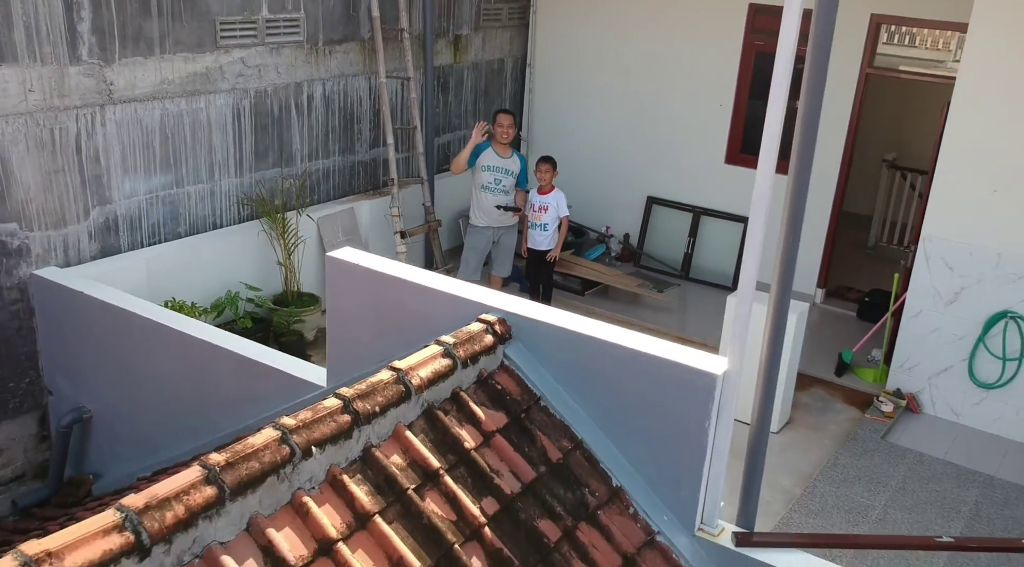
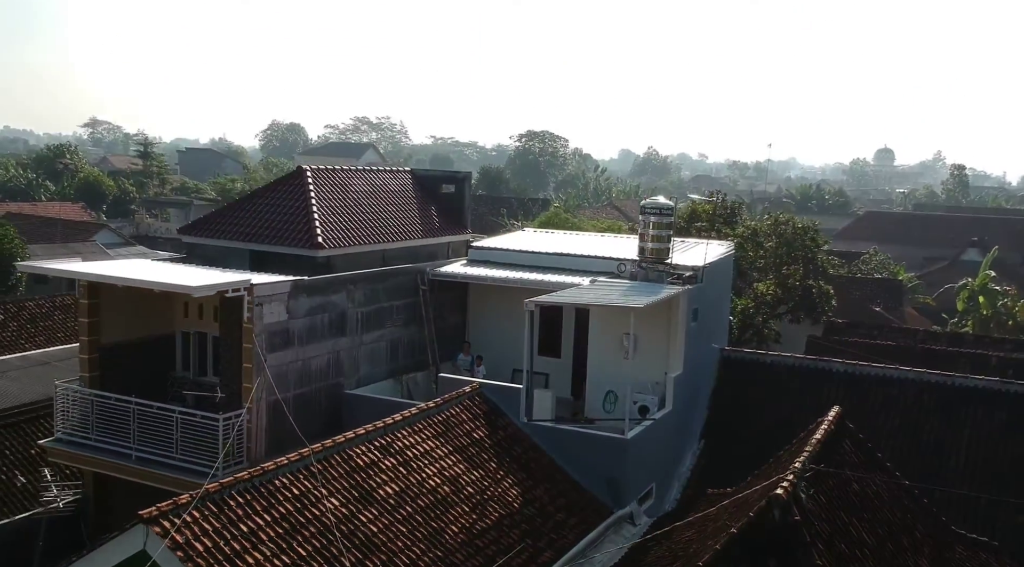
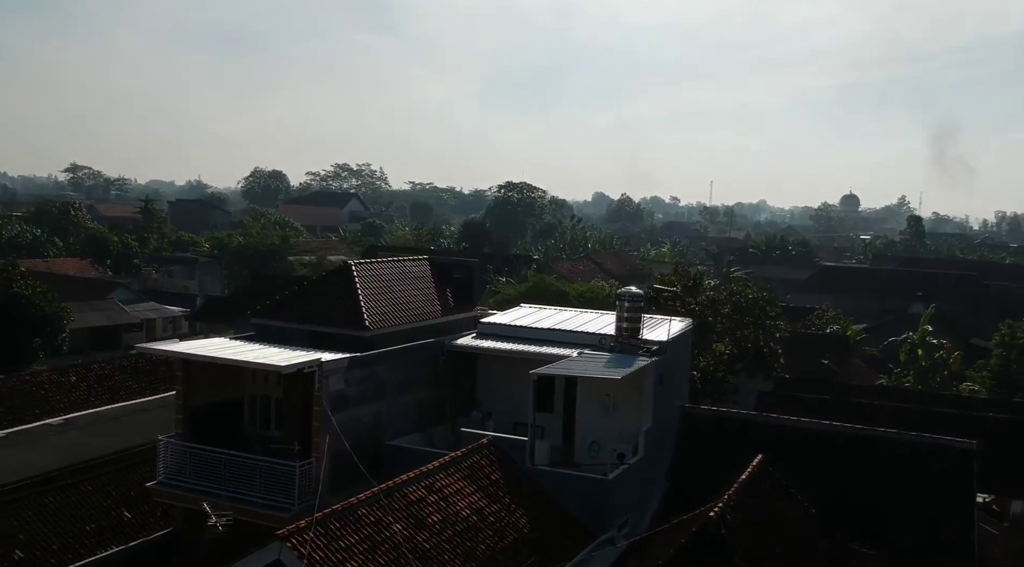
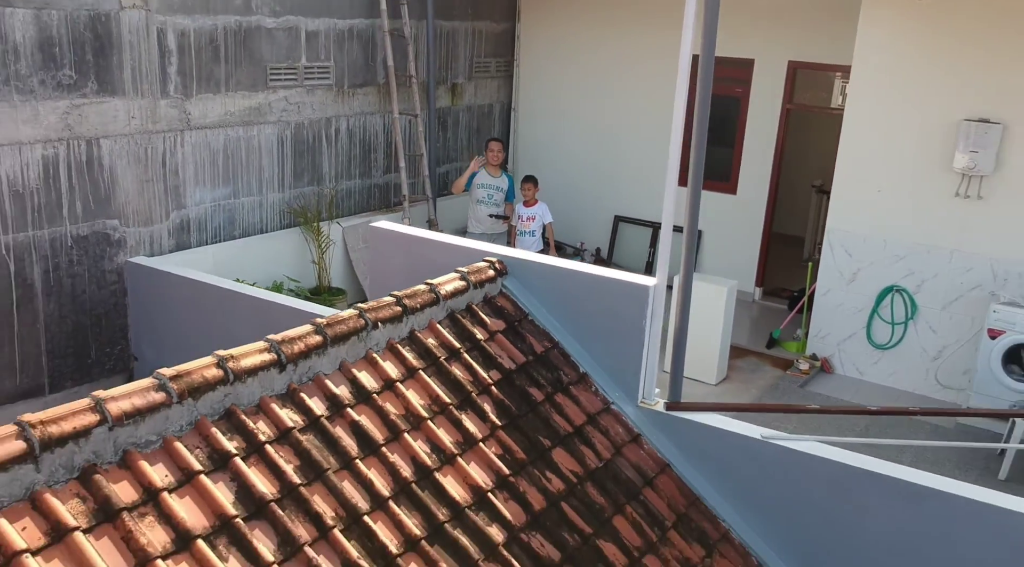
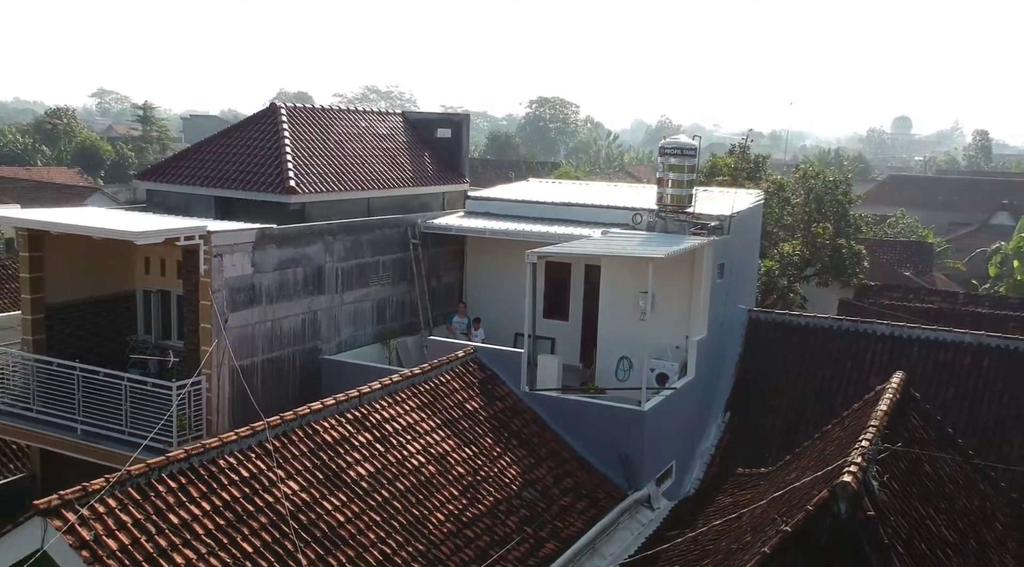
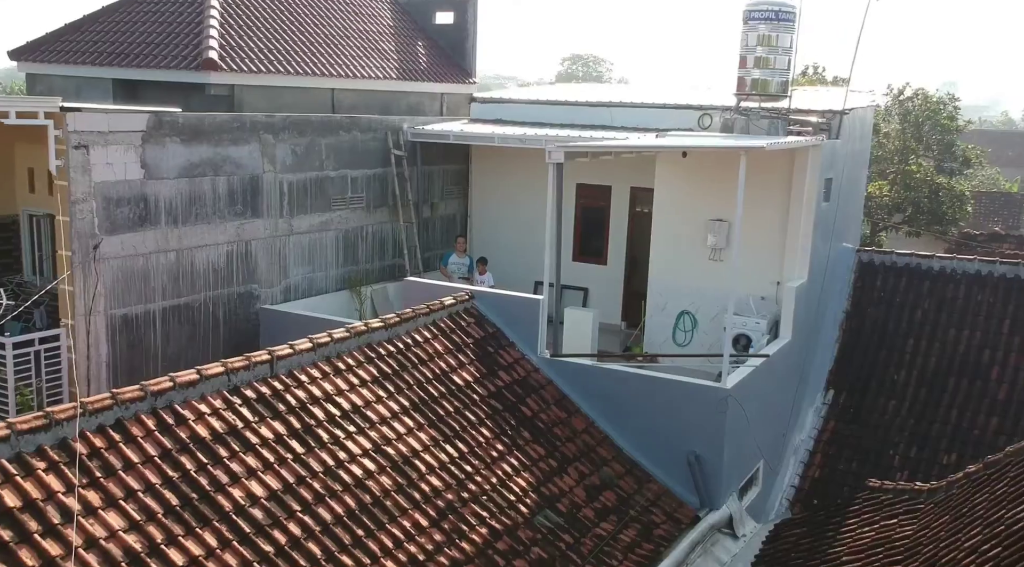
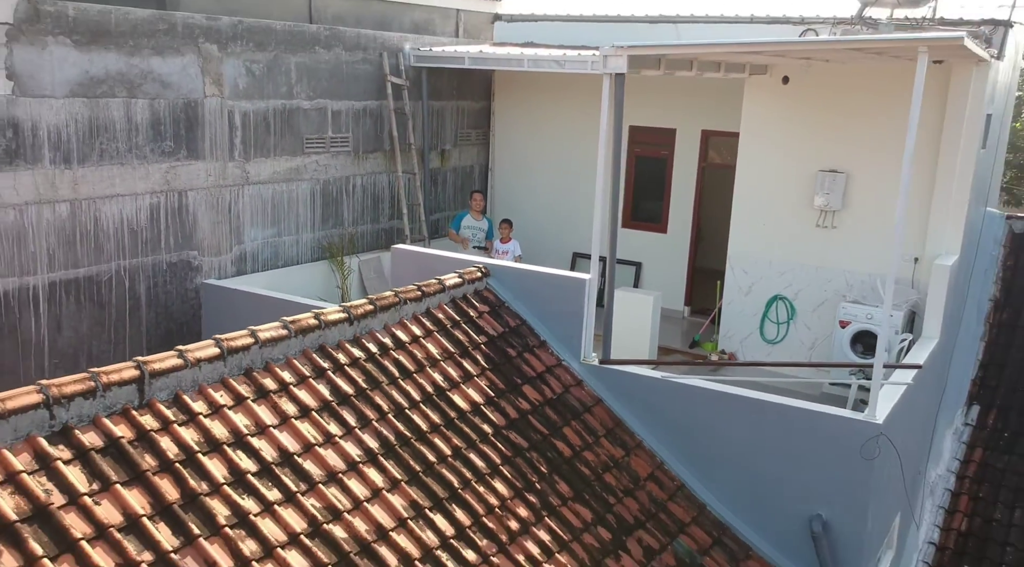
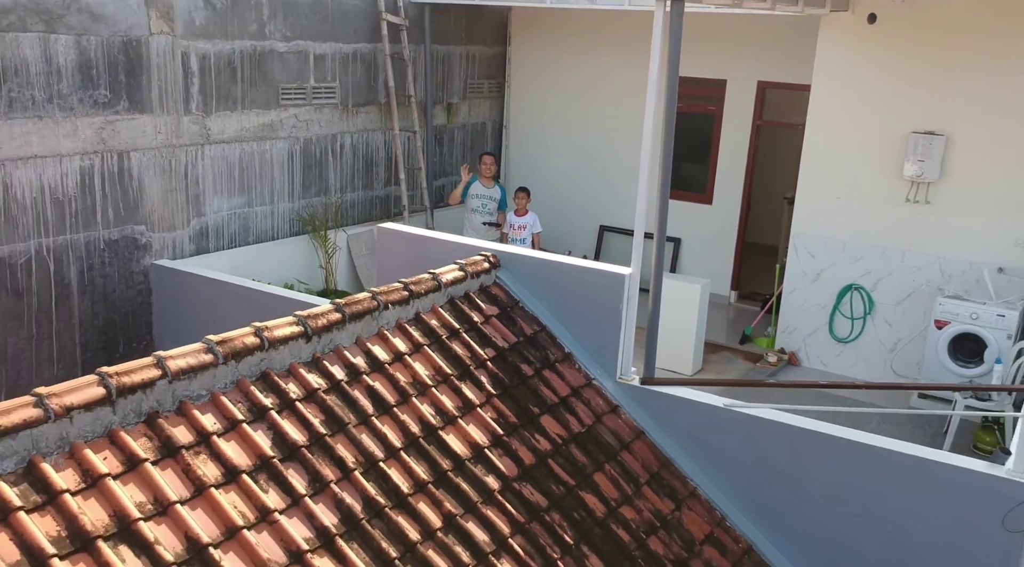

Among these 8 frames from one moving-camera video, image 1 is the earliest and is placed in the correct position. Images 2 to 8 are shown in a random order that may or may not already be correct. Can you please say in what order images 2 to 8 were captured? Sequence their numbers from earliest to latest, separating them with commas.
4, 8, 7, 6, 5, 2, 3
